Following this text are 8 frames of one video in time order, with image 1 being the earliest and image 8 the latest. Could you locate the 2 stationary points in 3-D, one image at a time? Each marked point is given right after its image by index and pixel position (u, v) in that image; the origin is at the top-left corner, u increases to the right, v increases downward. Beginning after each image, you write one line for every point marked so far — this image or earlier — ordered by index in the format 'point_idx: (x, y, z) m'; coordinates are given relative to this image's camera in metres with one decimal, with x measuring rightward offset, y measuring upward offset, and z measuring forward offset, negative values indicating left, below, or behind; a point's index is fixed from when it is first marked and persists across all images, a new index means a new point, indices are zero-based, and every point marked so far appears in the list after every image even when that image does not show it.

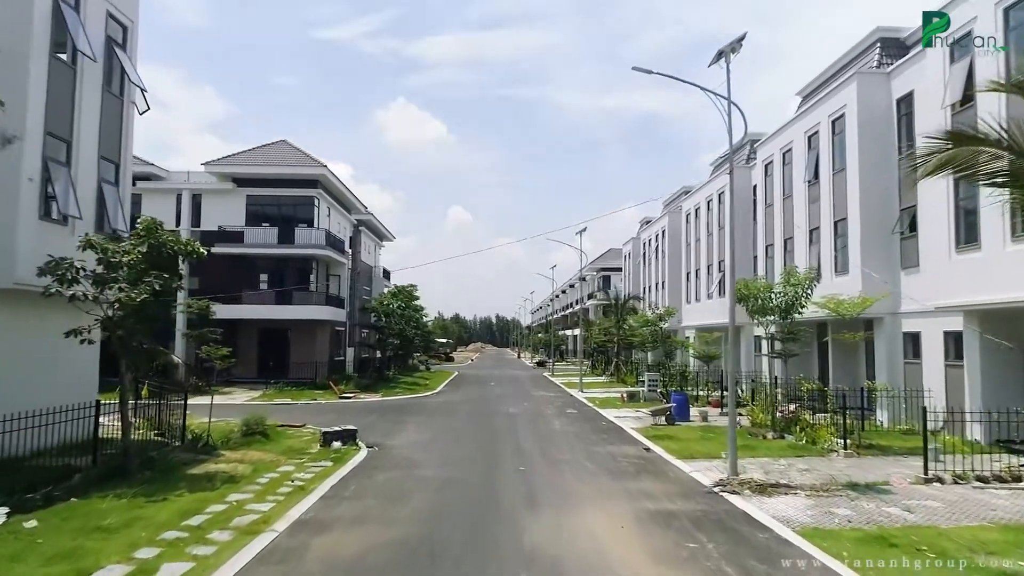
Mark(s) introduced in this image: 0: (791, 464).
0: (+5.6, -3.5, +14.1) m
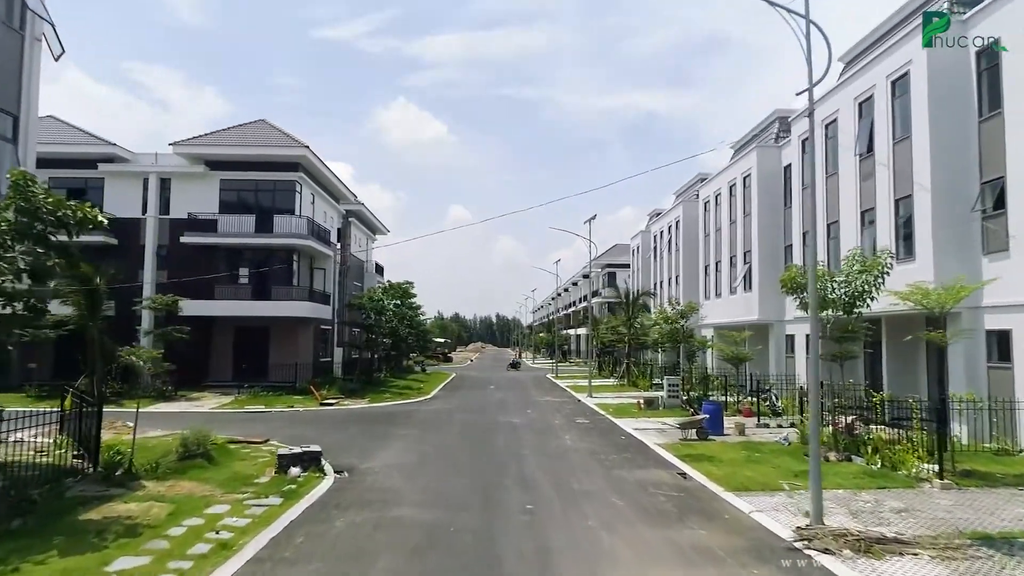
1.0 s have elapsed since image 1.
0: (+5.6, -3.3, +10.8) m
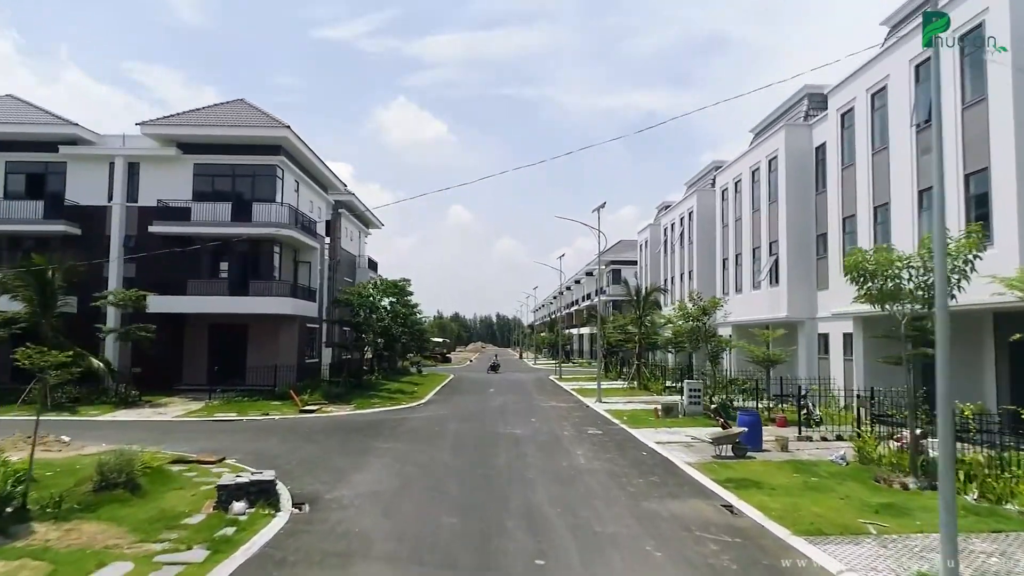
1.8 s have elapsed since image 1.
0: (+5.7, -3.1, +8.1) m
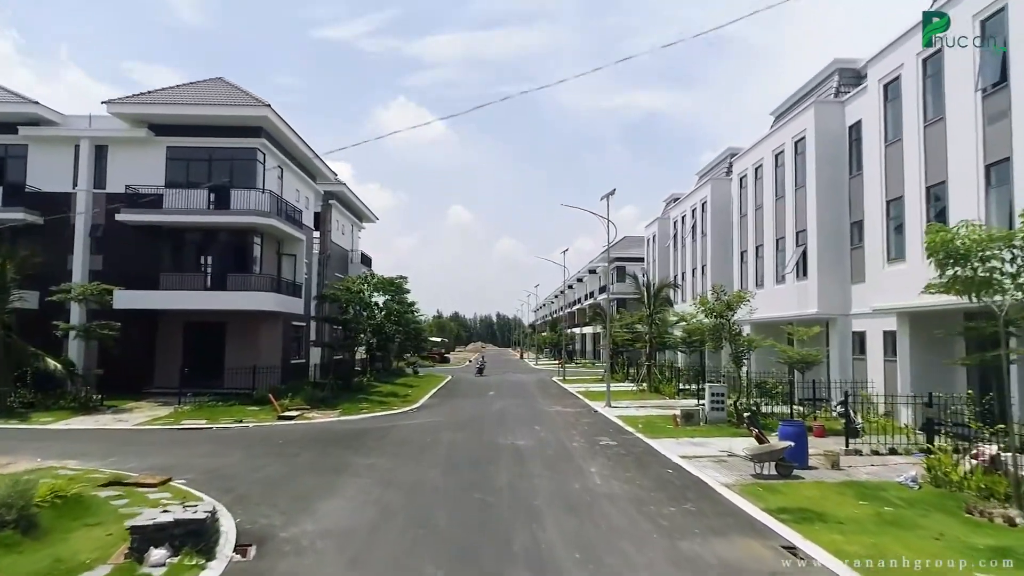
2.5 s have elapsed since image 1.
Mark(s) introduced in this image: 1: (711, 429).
0: (+5.7, -2.9, +5.7) m
1: (+5.4, -3.8, +19.3) m
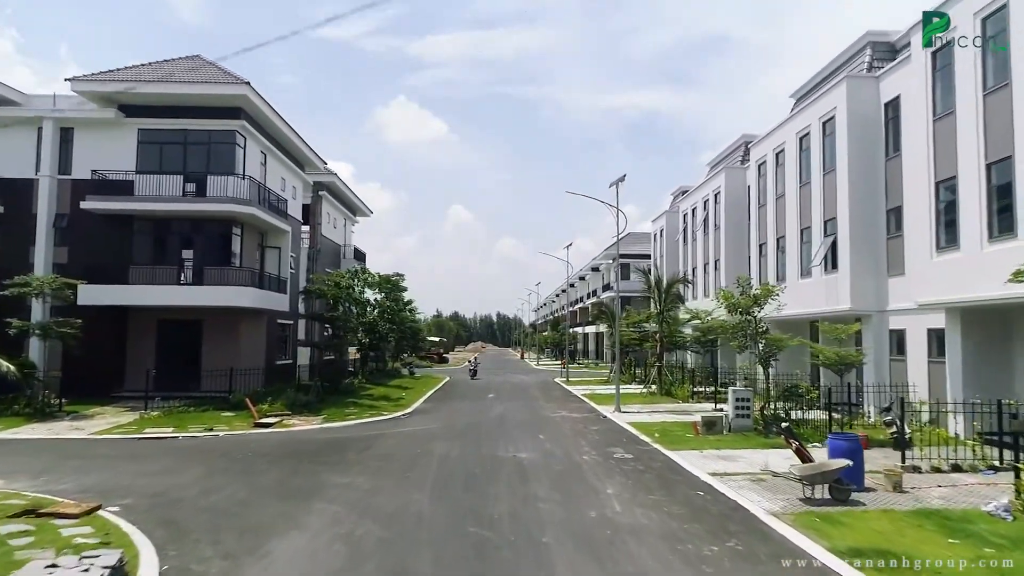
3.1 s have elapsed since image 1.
0: (+5.8, -2.7, +3.6) m
1: (+5.5, -3.7, +17.2) m
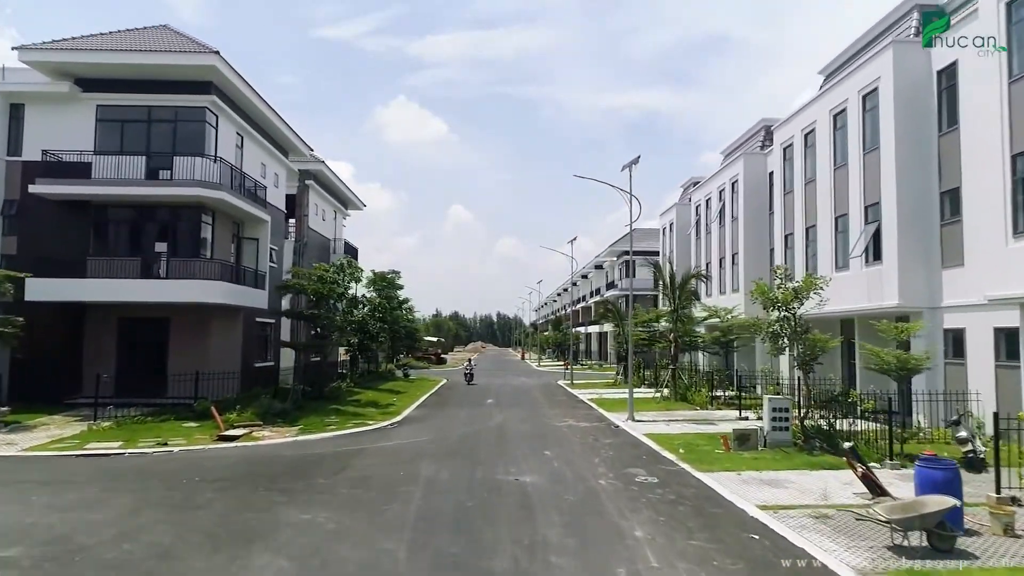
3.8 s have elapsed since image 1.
0: (+5.8, -2.5, +1.1) m
1: (+5.5, -3.5, +14.7) m
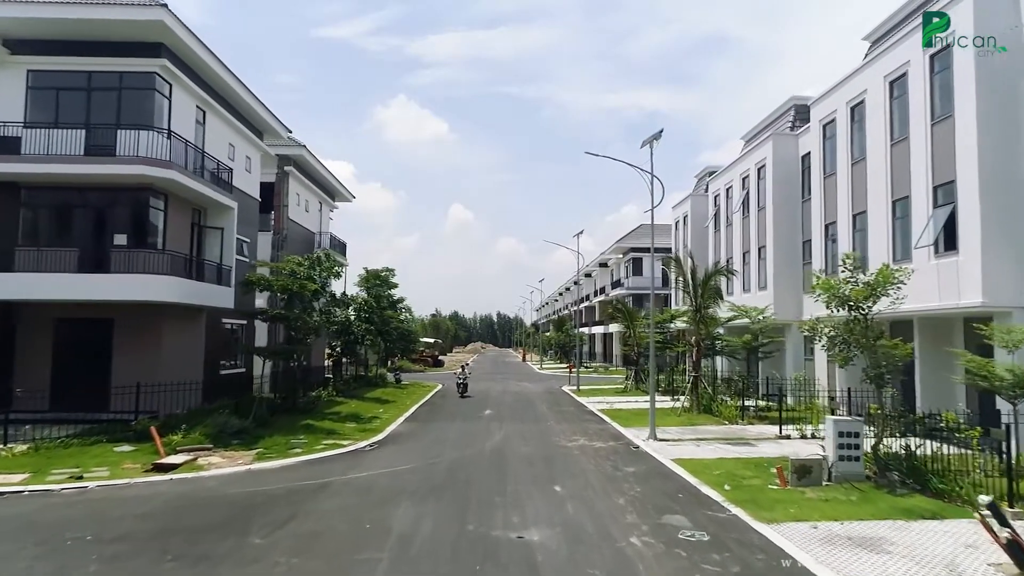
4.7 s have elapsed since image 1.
0: (+5.8, -2.4, -2.1) m
1: (+5.5, -3.4, +11.6) m
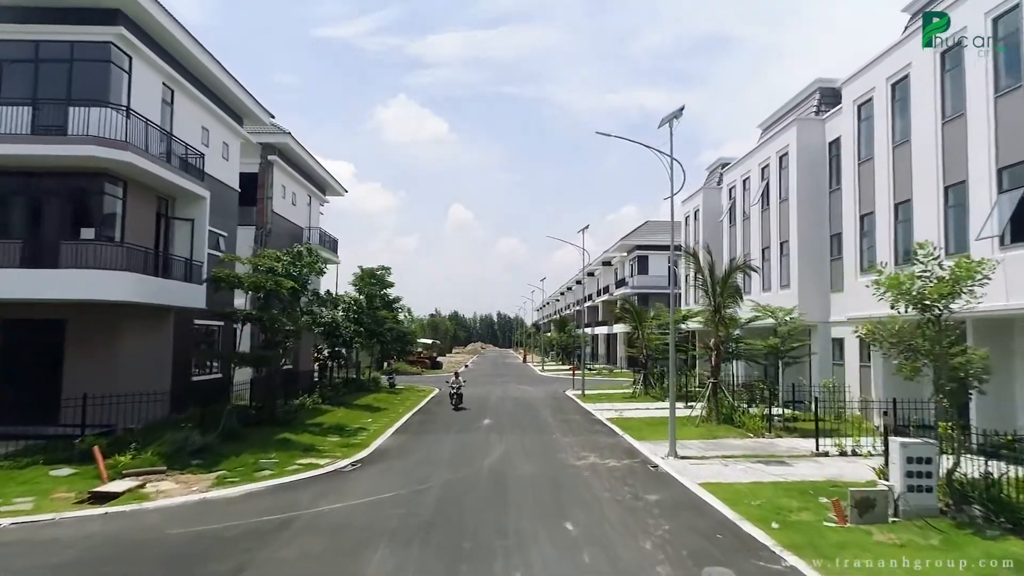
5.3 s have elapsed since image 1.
0: (+5.9, -2.4, -4.2) m
1: (+5.5, -3.3, +9.4) m
